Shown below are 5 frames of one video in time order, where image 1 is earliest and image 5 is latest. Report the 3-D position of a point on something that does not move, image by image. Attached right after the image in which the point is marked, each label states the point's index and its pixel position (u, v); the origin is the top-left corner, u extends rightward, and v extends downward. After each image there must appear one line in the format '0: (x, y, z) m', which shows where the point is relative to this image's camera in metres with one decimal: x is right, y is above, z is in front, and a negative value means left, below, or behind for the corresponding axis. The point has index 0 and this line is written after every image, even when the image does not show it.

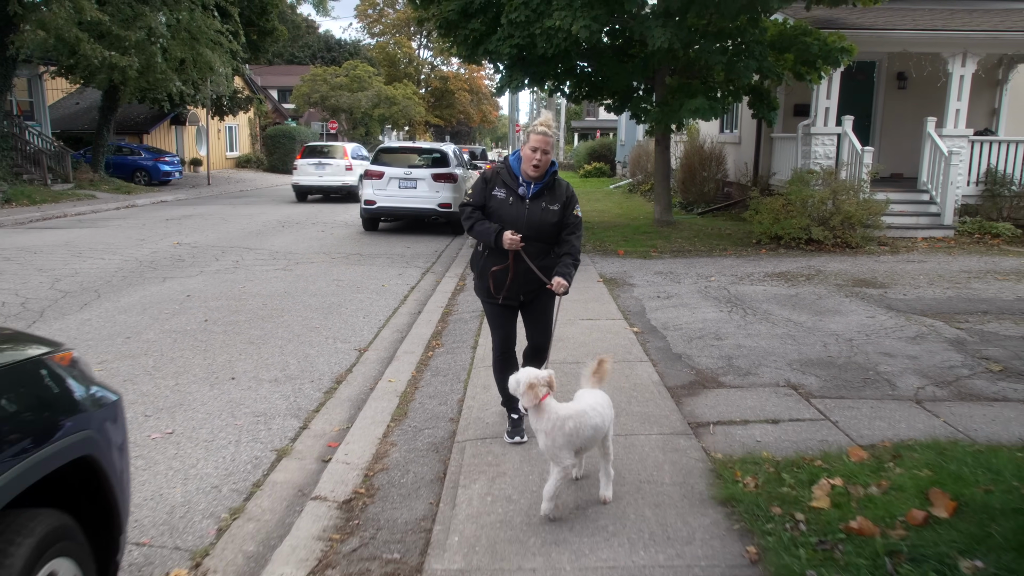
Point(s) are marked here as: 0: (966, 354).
0: (+3.6, -0.5, +6.1) m
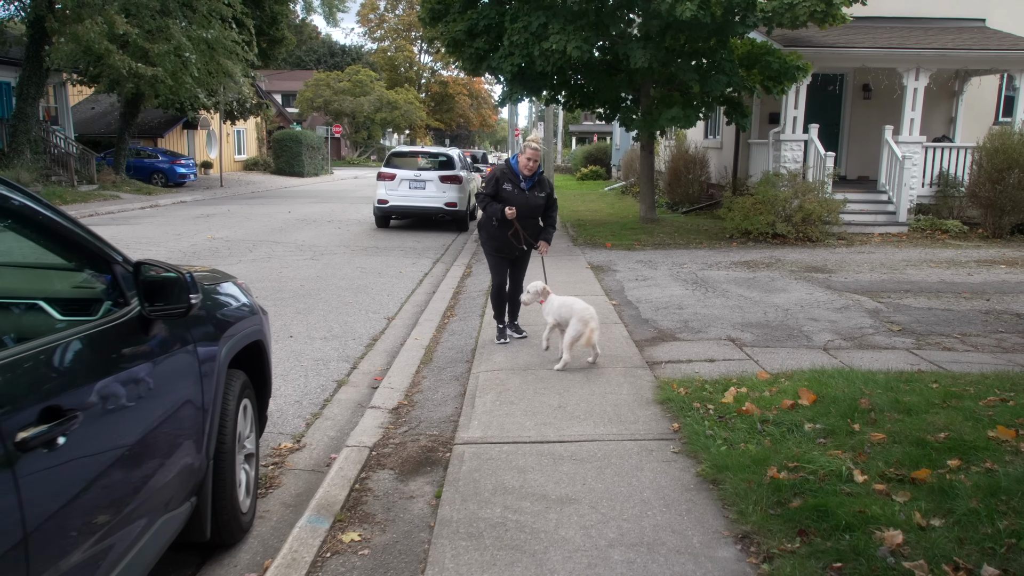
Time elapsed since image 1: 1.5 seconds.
0: (+3.6, -0.3, +7.6) m
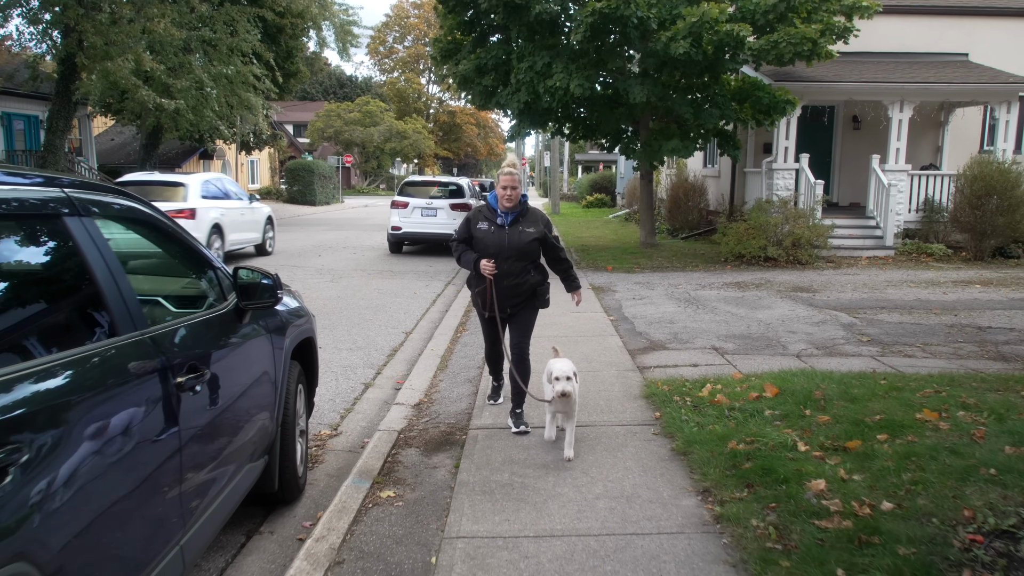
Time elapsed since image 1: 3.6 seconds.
0: (+3.7, -0.5, +8.4) m
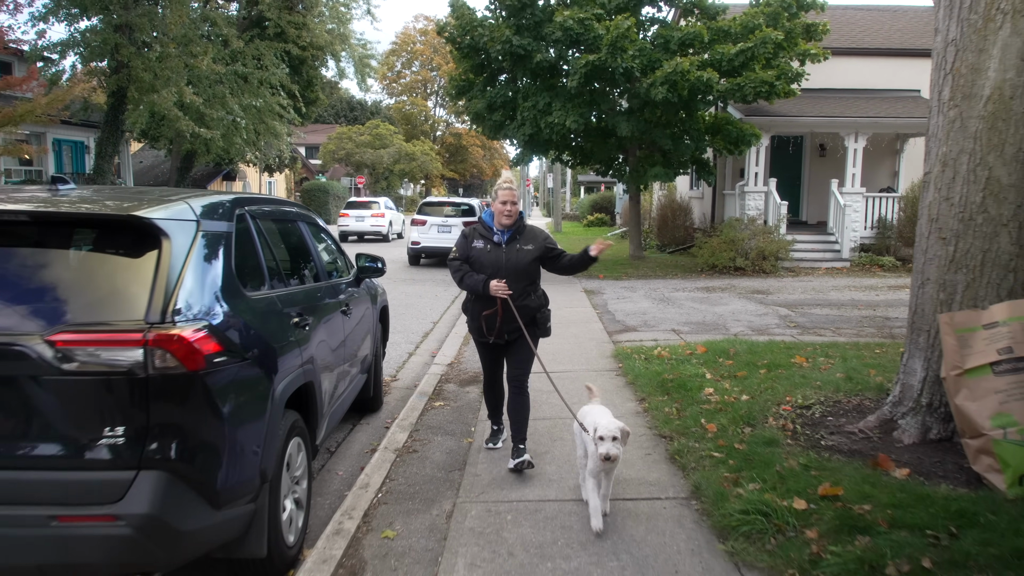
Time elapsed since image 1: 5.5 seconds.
0: (+3.8, -0.4, +10.6) m
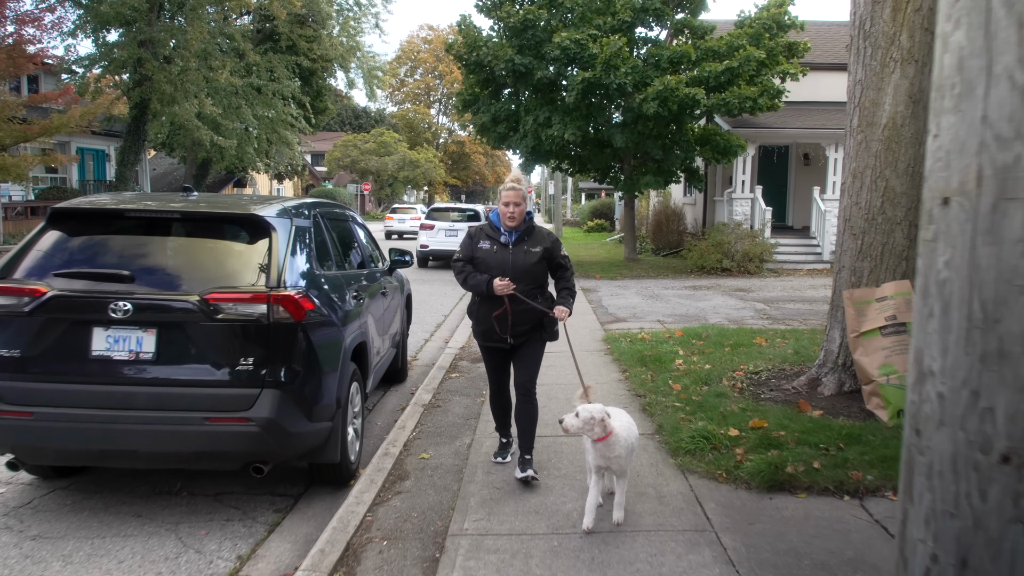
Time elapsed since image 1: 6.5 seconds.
0: (+3.8, -0.4, +11.9) m
